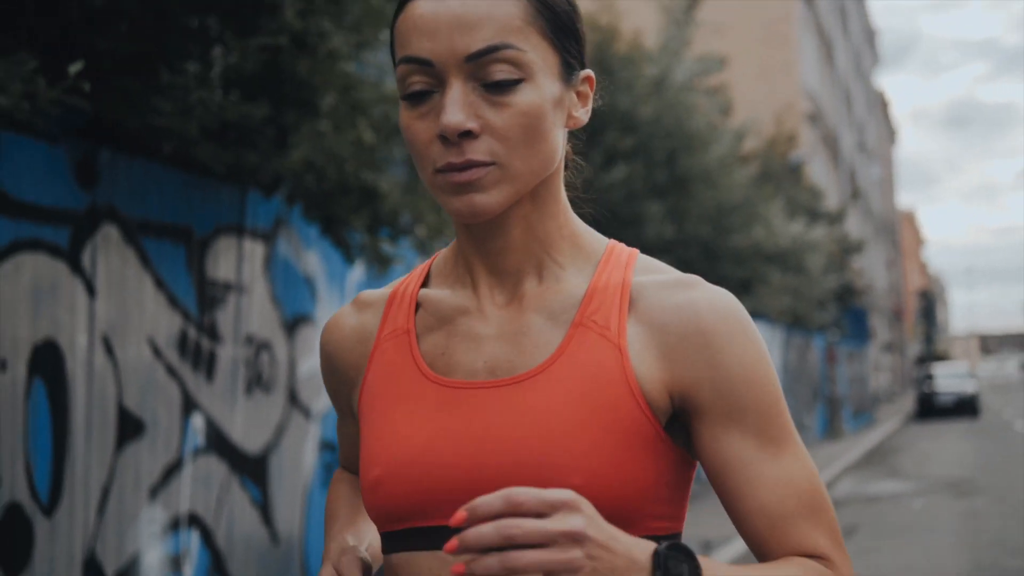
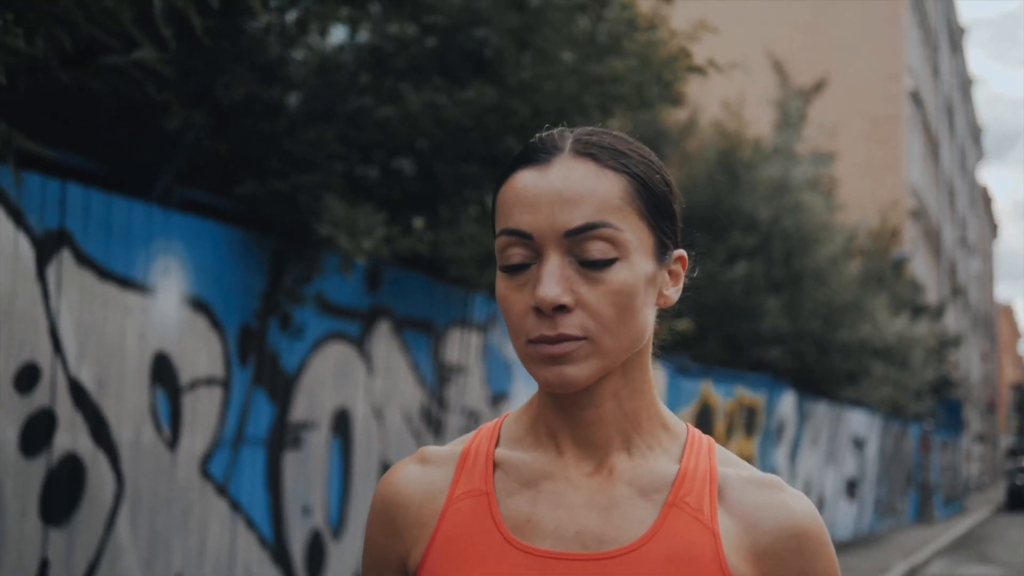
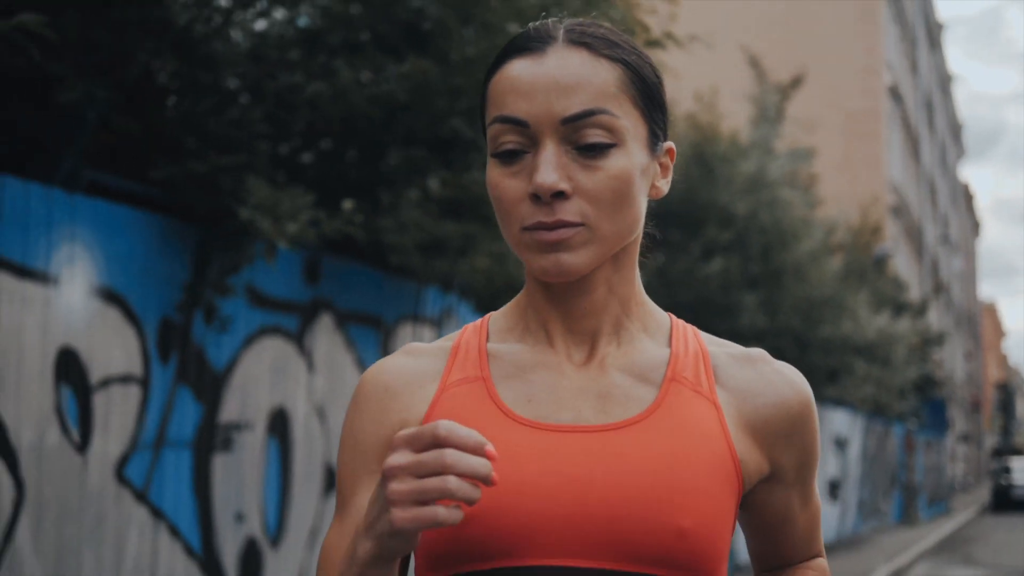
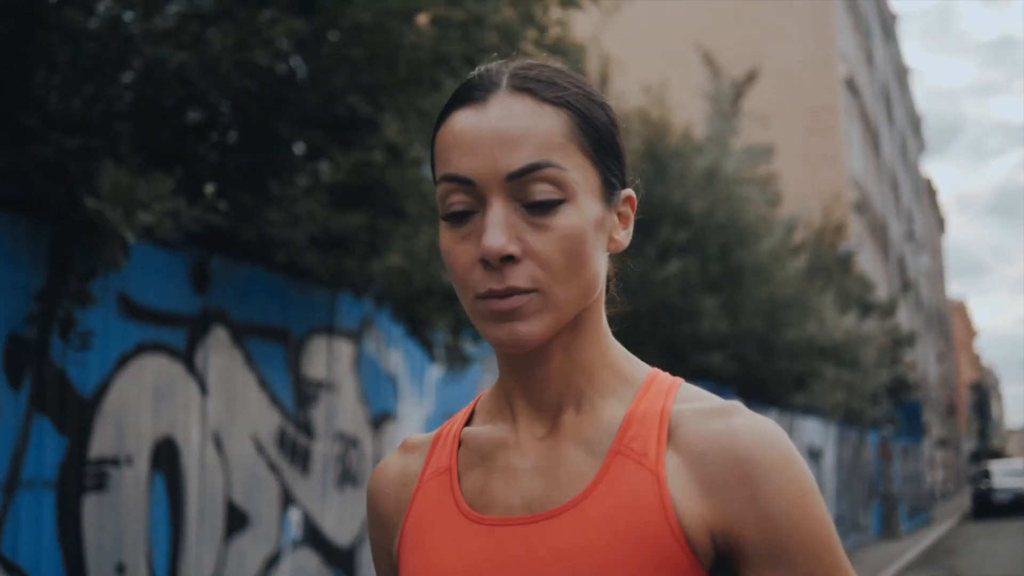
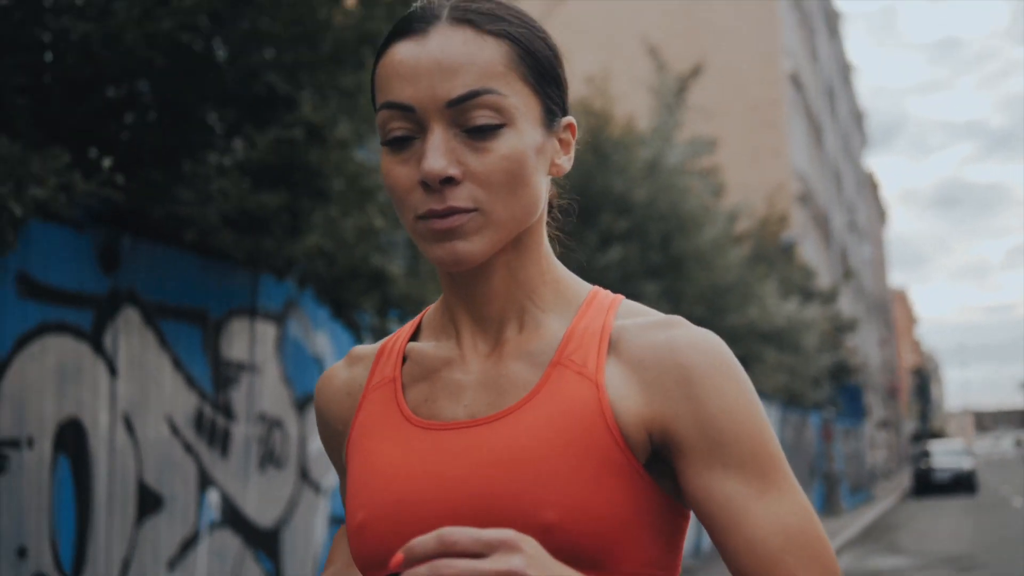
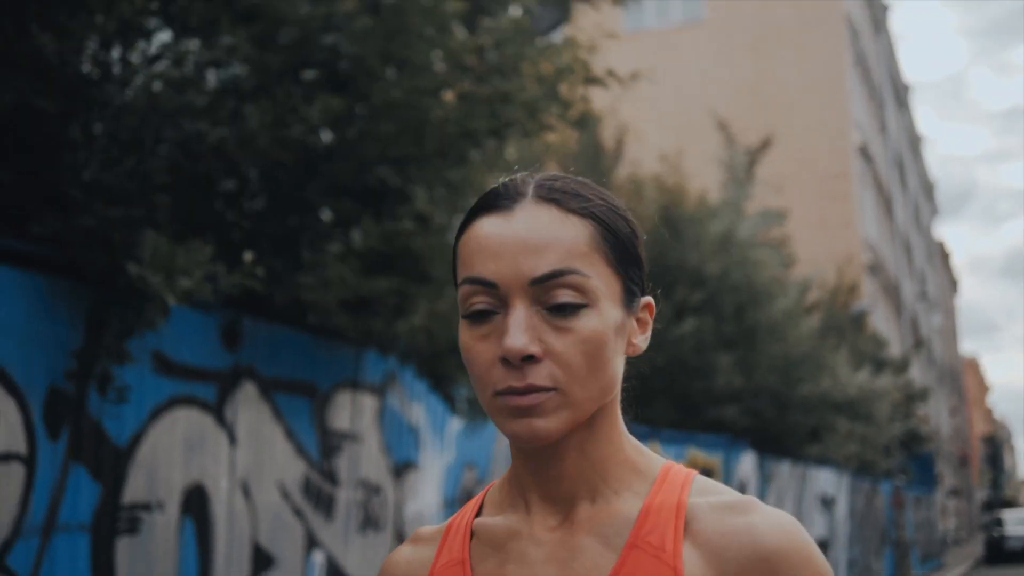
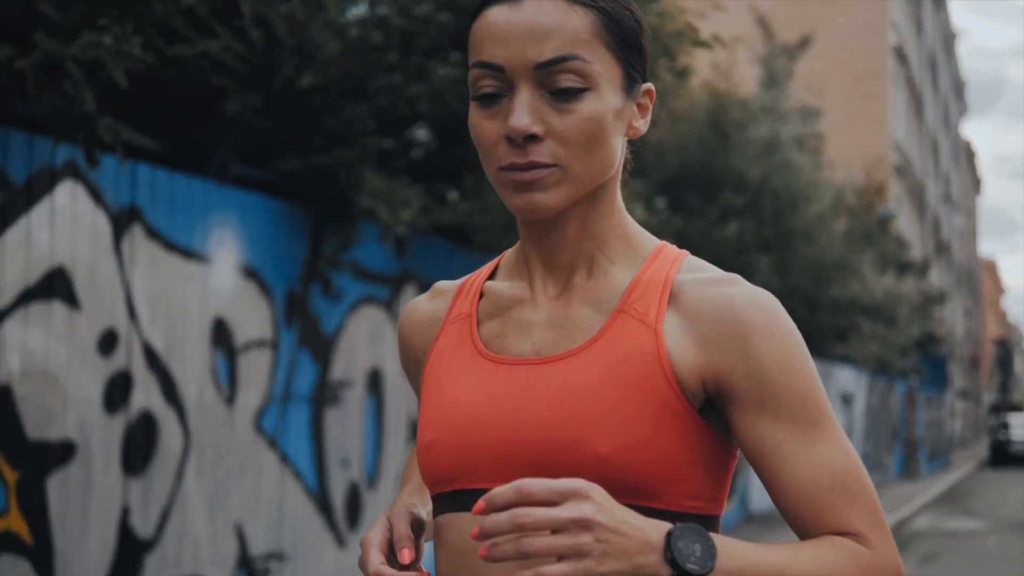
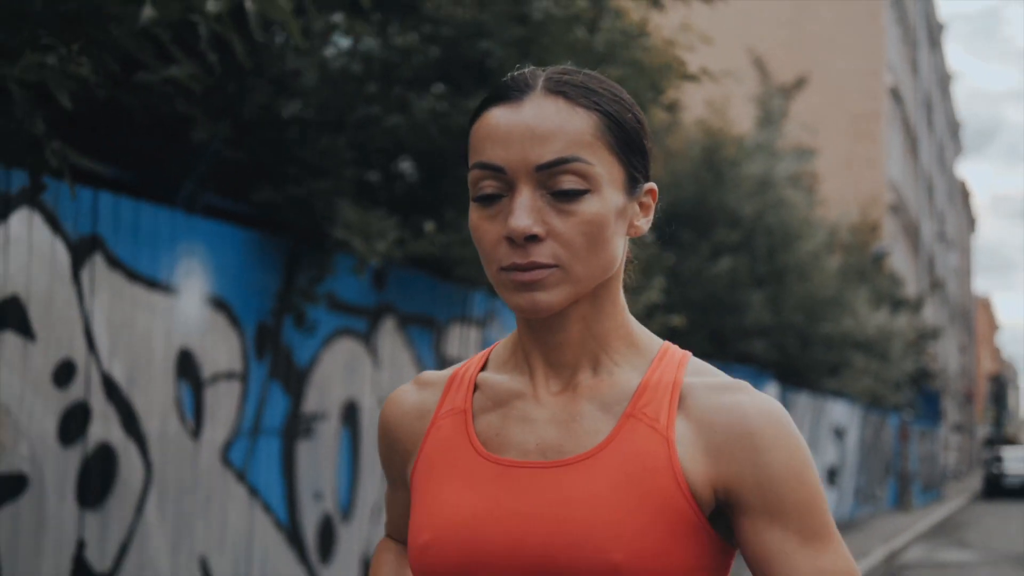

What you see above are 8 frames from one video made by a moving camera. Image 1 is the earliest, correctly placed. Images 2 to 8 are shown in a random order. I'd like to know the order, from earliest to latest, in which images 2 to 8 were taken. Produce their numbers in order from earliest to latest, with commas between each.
5, 4, 6, 3, 2, 8, 7
